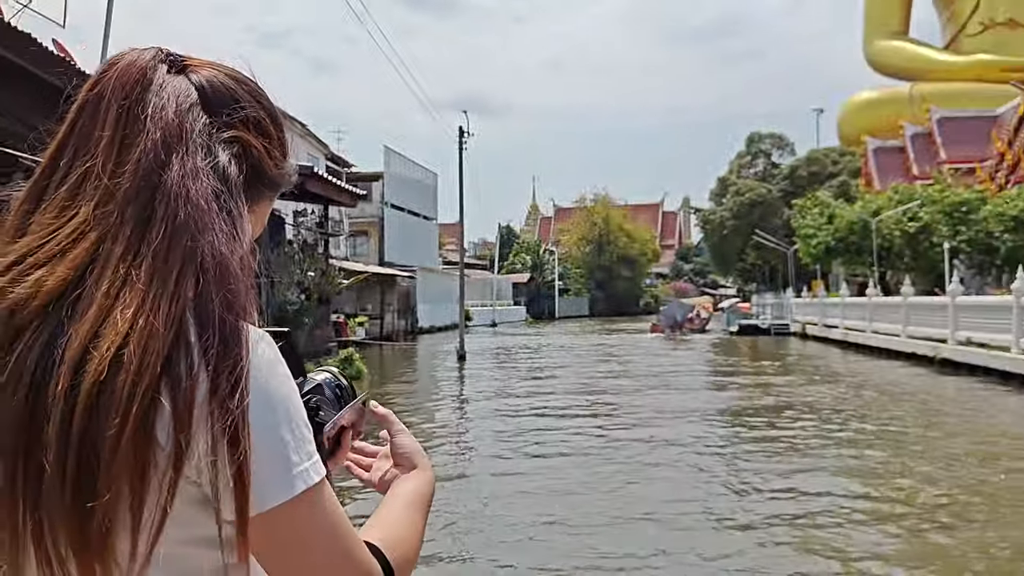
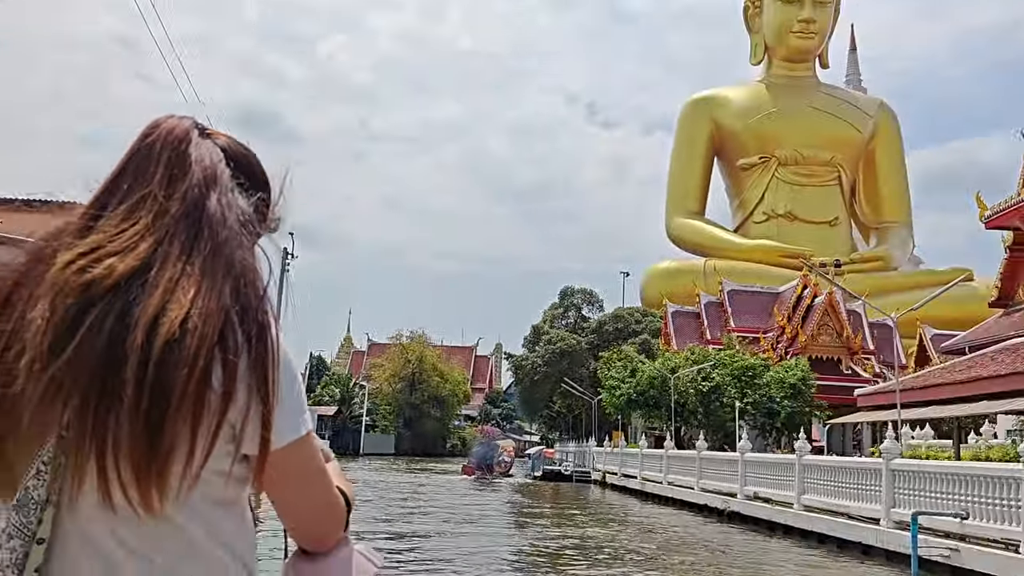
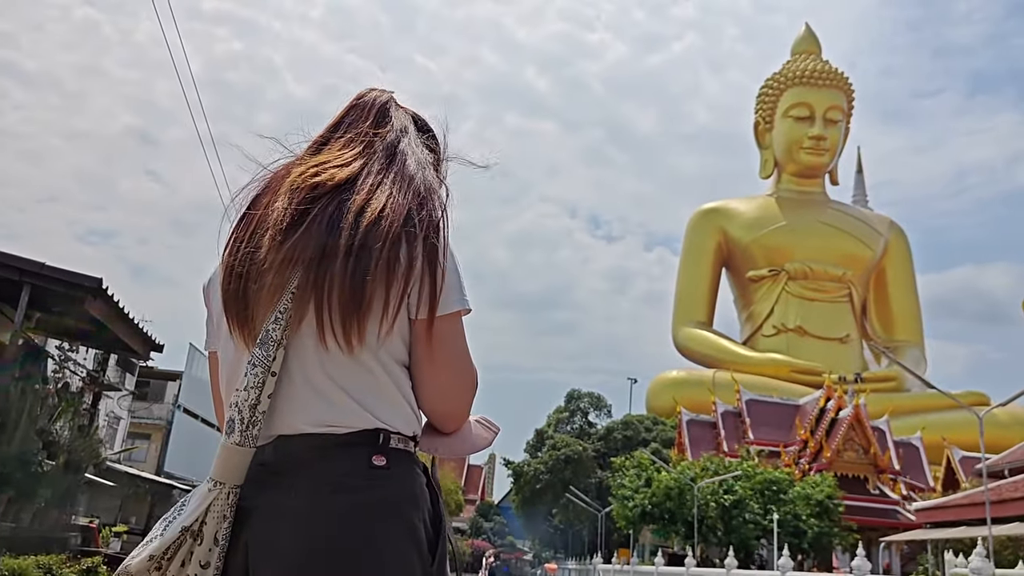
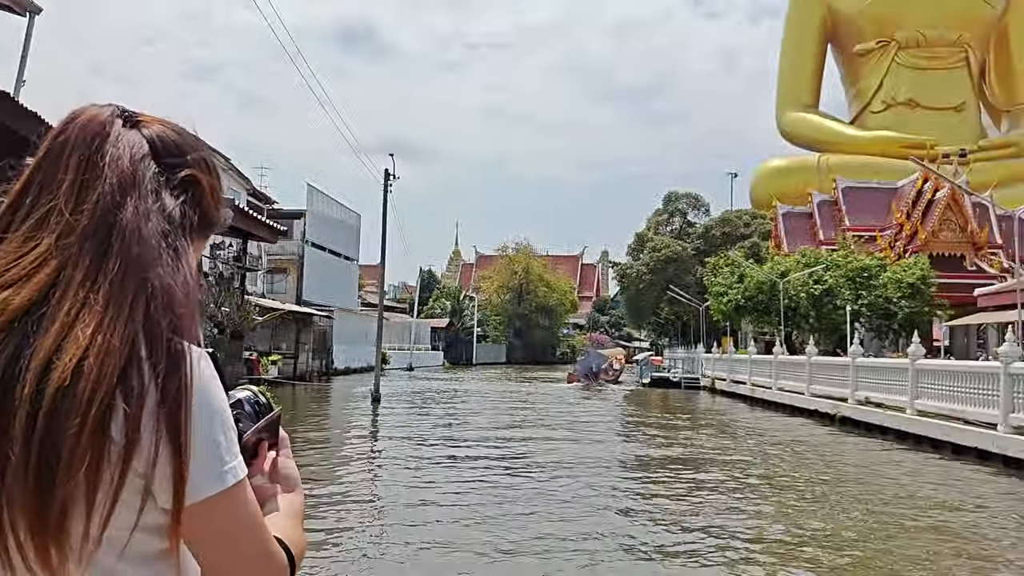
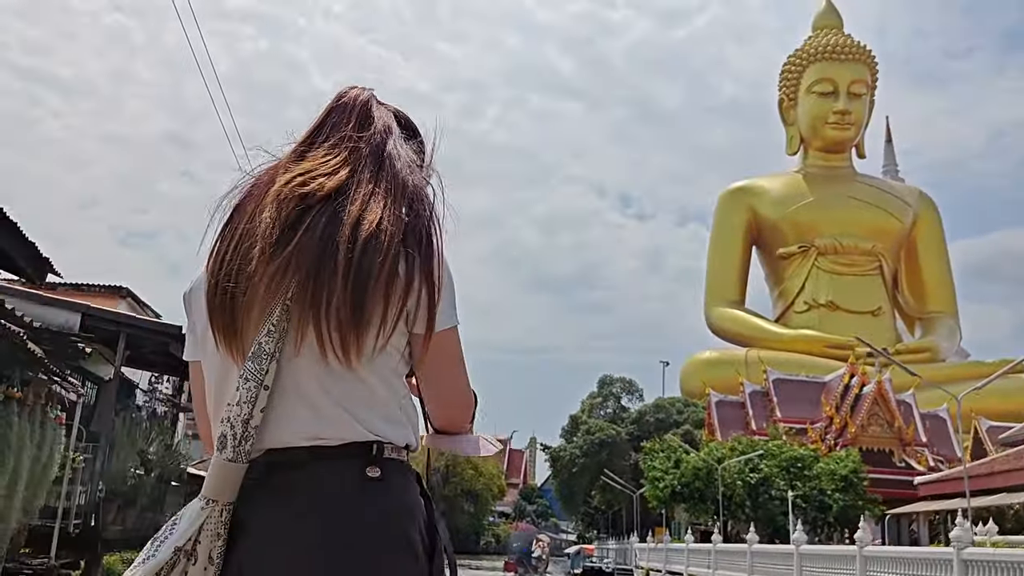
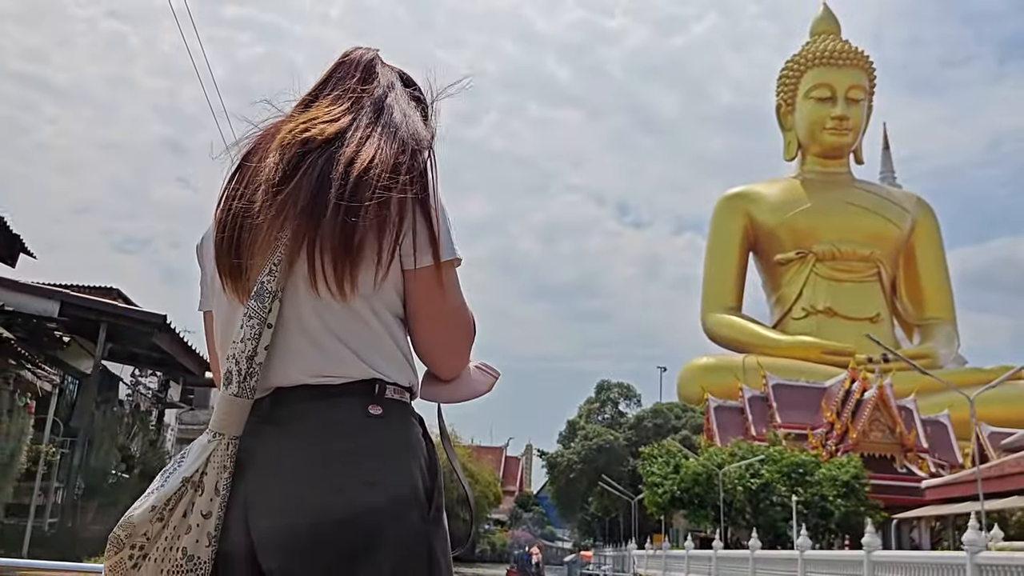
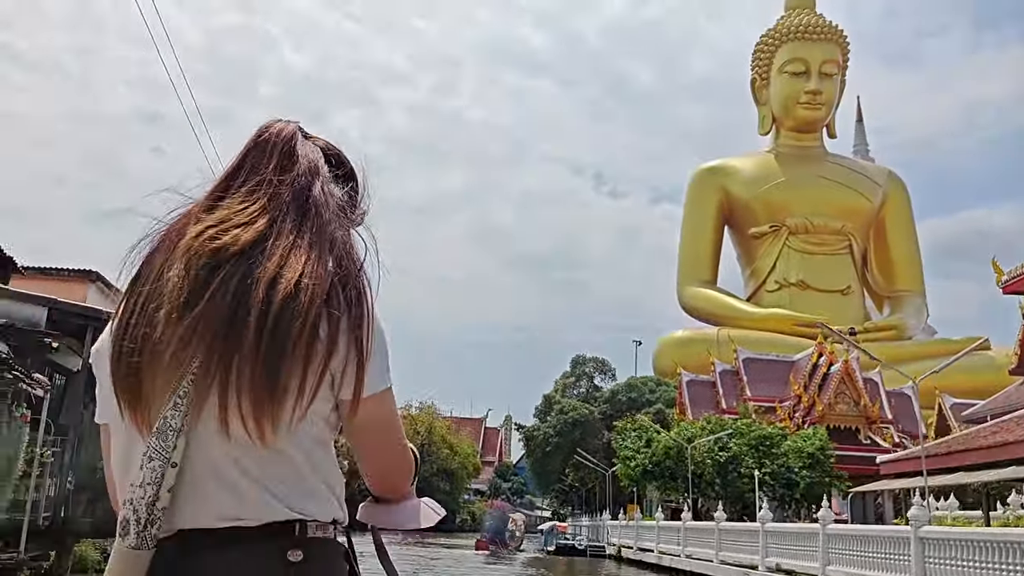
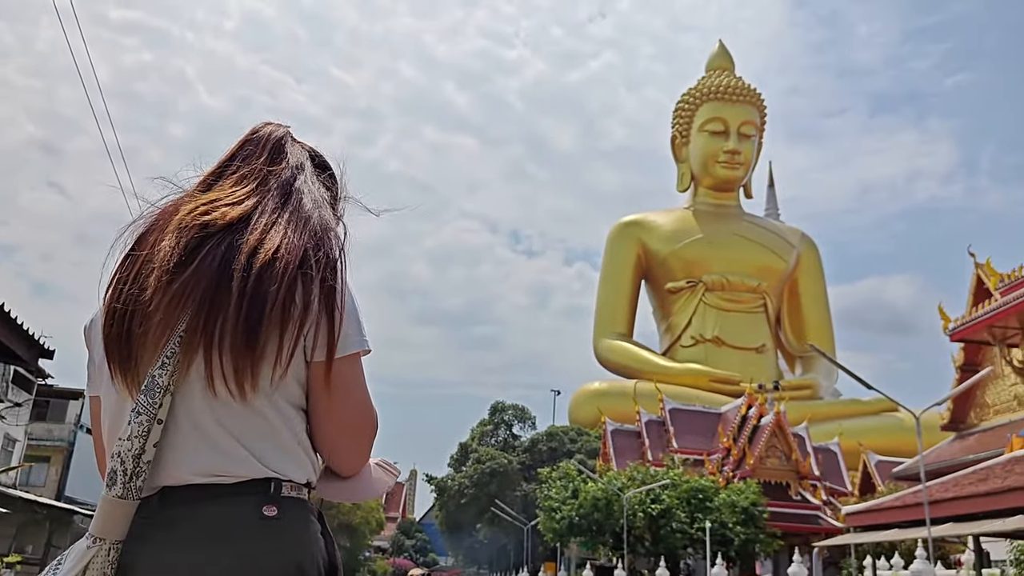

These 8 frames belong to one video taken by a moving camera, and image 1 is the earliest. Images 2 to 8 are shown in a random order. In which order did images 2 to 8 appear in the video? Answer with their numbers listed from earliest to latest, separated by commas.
4, 2, 7, 5, 6, 3, 8
